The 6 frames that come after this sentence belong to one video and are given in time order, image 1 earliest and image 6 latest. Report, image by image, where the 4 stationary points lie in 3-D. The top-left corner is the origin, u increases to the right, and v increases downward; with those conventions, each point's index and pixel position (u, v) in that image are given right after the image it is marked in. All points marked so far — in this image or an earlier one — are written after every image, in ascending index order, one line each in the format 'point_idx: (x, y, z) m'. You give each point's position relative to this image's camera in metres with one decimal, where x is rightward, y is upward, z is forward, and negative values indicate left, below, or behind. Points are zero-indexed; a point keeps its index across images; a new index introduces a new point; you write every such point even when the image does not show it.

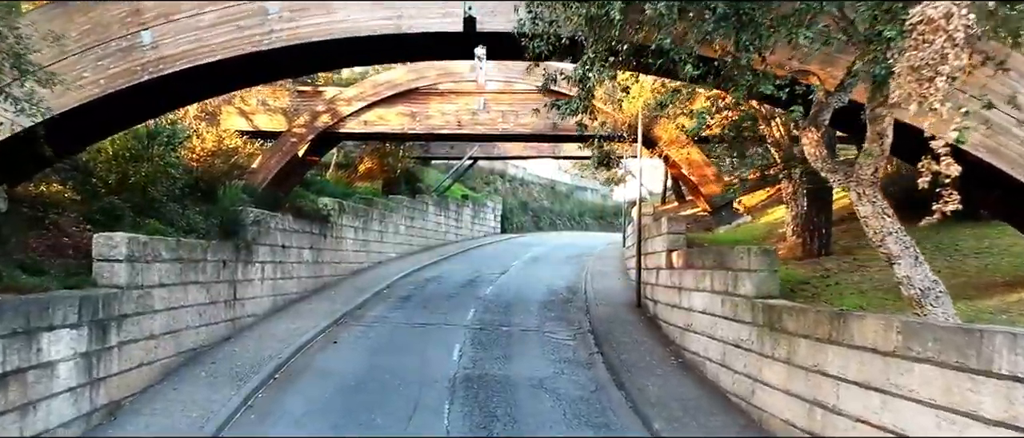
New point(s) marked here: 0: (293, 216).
0: (-4.4, 0.0, +16.3) m
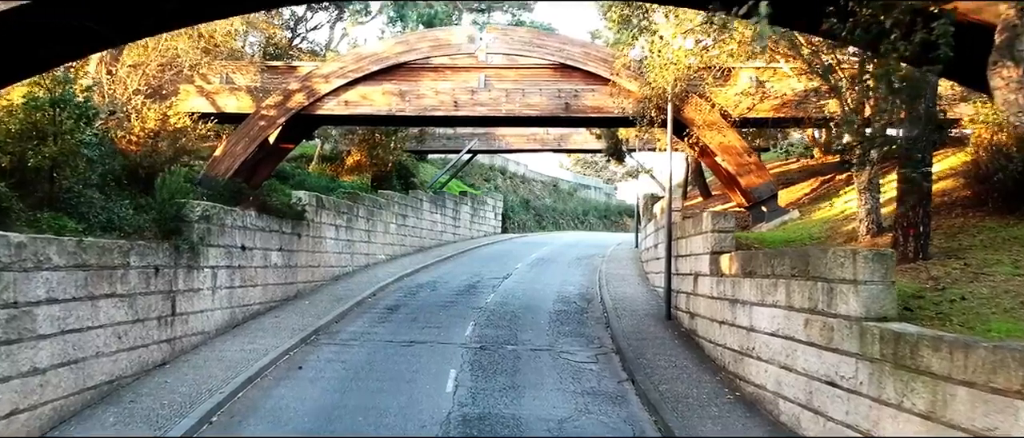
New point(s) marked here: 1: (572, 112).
0: (-4.3, +0.1, +13.6) m
1: (+1.1, +2.0, +15.4) m
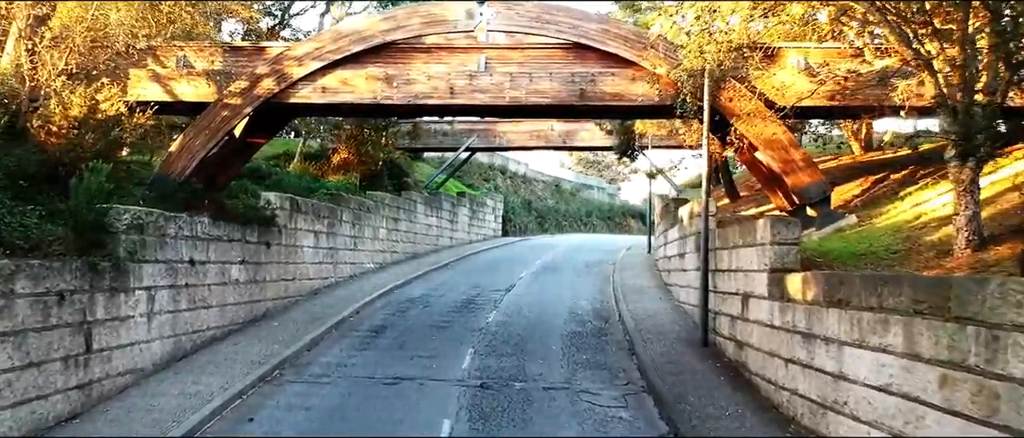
0: (-4.2, 0.0, +11.3) m
1: (+1.2, +1.9, +13.1) m
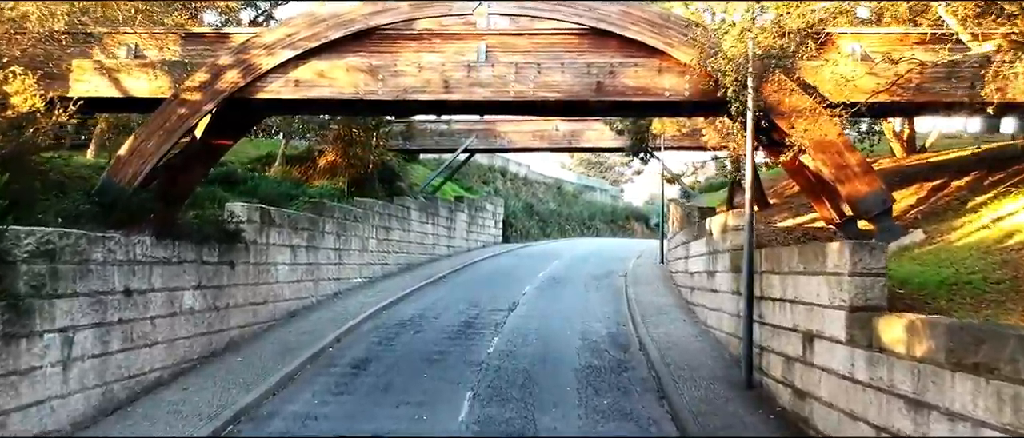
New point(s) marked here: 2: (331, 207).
0: (-4.1, -0.2, +9.4) m
1: (+1.3, +1.7, +11.2) m
2: (-3.6, +0.2, +16.2) m
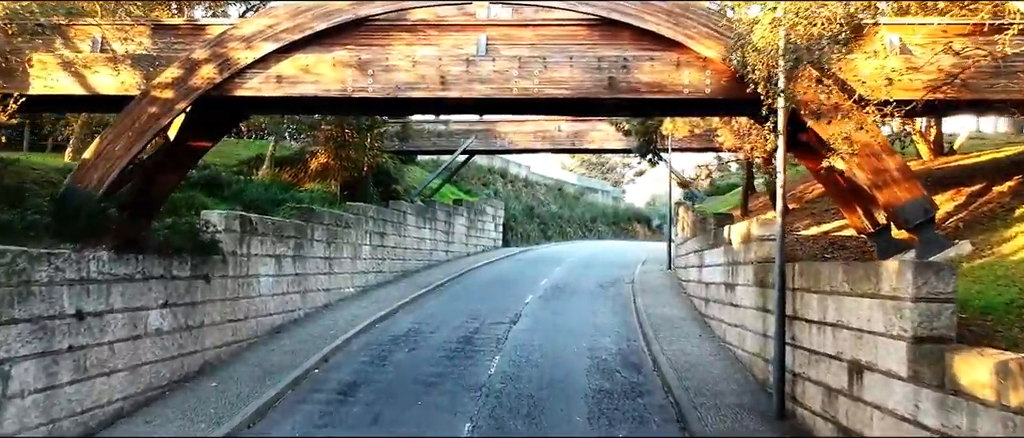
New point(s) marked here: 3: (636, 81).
0: (-4.1, -0.3, +8.3) m
1: (+1.3, +1.6, +10.1) m
2: (-3.5, +0.1, +15.2) m
3: (+1.5, +1.7, +10.1) m
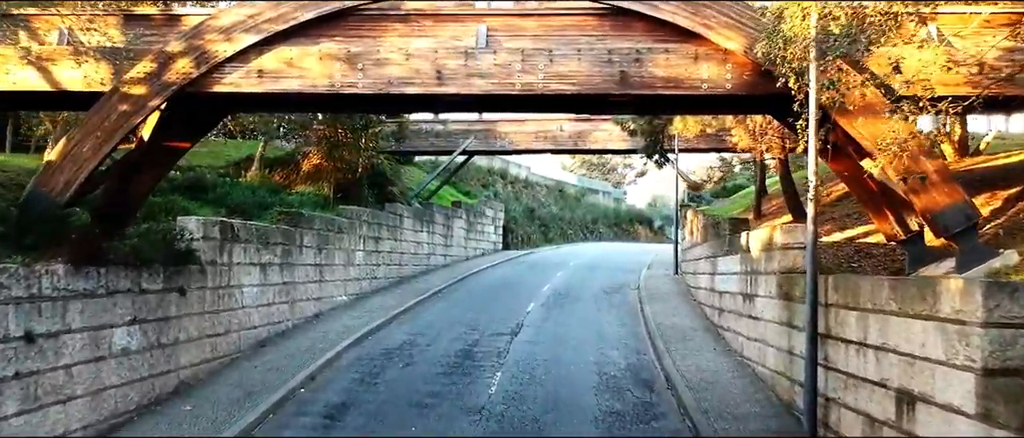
0: (-4.0, -0.4, +7.5) m
1: (+1.3, +1.5, +9.3) m
2: (-3.5, 0.0, +14.3) m
3: (+1.6, +1.6, +9.2) m
